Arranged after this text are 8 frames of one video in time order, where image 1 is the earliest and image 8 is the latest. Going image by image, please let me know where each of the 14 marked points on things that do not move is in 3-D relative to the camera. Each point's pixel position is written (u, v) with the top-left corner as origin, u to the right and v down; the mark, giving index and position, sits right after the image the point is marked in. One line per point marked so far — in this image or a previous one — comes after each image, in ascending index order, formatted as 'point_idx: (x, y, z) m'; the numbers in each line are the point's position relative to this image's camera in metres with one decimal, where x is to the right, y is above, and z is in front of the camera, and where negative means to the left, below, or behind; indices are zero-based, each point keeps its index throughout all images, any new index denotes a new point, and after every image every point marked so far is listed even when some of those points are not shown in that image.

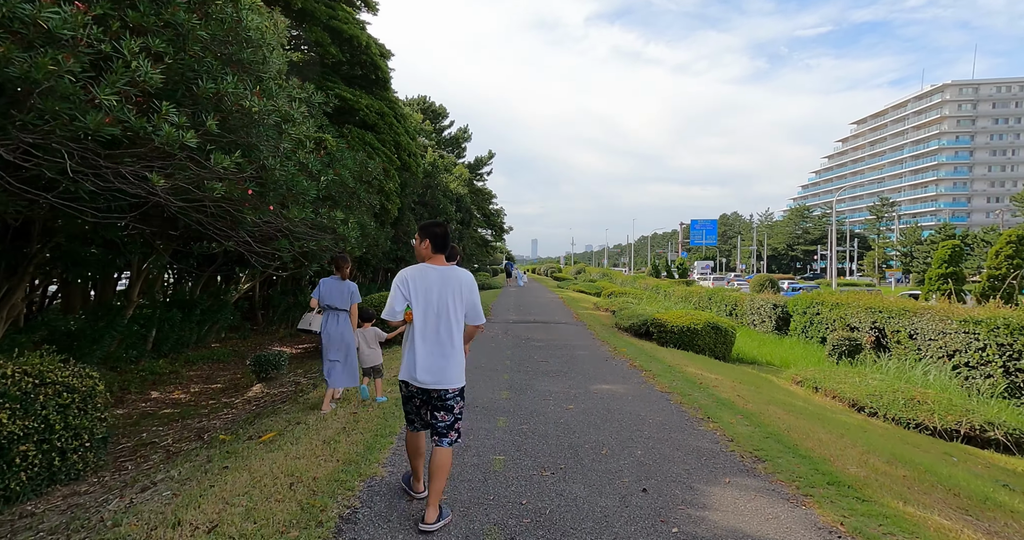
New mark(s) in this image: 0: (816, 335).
0: (+4.9, -1.0, +9.5) m
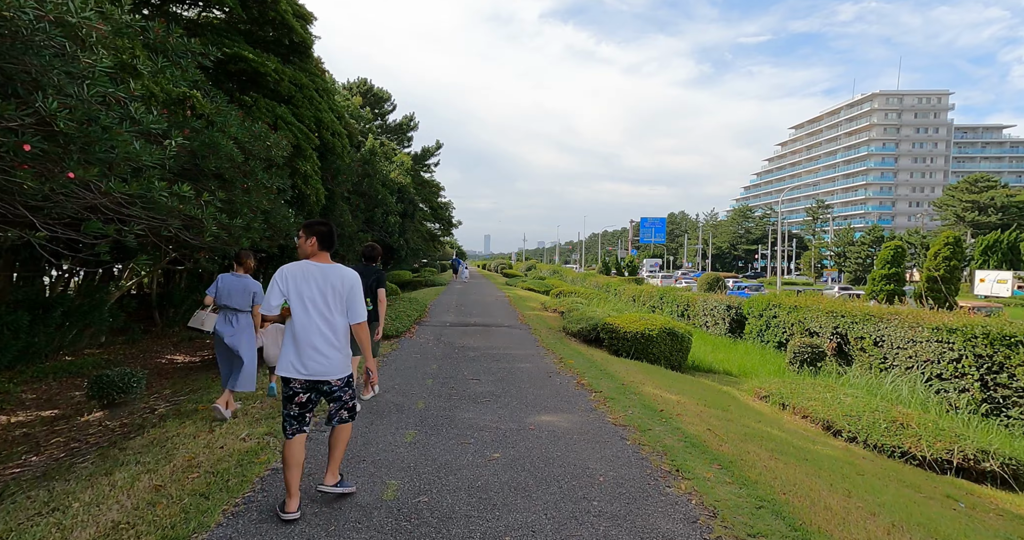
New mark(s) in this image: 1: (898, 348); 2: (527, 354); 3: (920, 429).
0: (+4.0, -1.0, +8.9) m
1: (+4.3, -0.9, +6.5) m
2: (+0.2, -1.0, +6.5) m
3: (+3.2, -1.3, +4.6) m
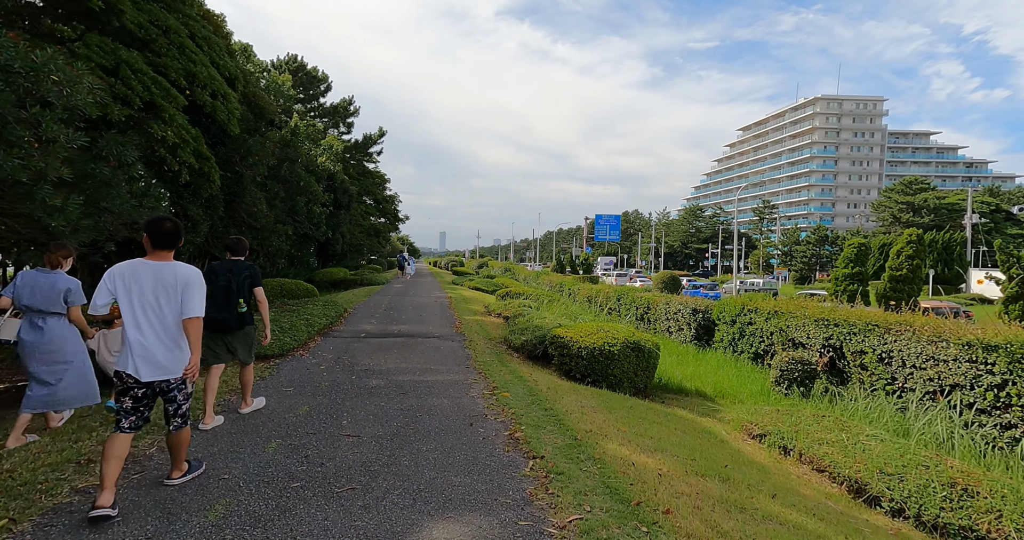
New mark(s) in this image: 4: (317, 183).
0: (+3.1, -1.0, +7.6) m
1: (+3.6, -0.9, +5.2) m
2: (-0.5, -1.0, +4.9) m
3: (+2.7, -1.3, +3.2) m
4: (-5.8, +2.6, +17.3) m
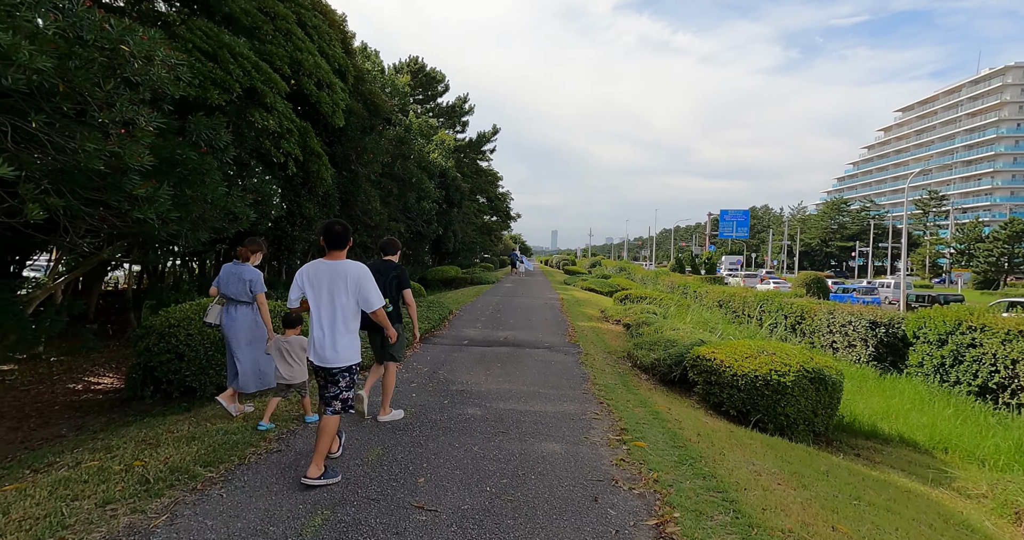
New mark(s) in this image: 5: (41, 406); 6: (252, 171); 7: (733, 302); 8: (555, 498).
0: (+4.4, -1.1, +5.7) m
1: (+4.5, -0.9, +3.3) m
2: (+0.3, -1.0, +3.7) m
3: (+3.2, -1.3, +1.5) m
4: (-2.4, +2.6, +16.9) m
5: (-7.3, -2.1, +9.0) m
6: (-4.2, +1.6, +9.5) m
7: (+4.0, -0.6, +10.4) m
8: (+0.2, -1.0, +2.6) m
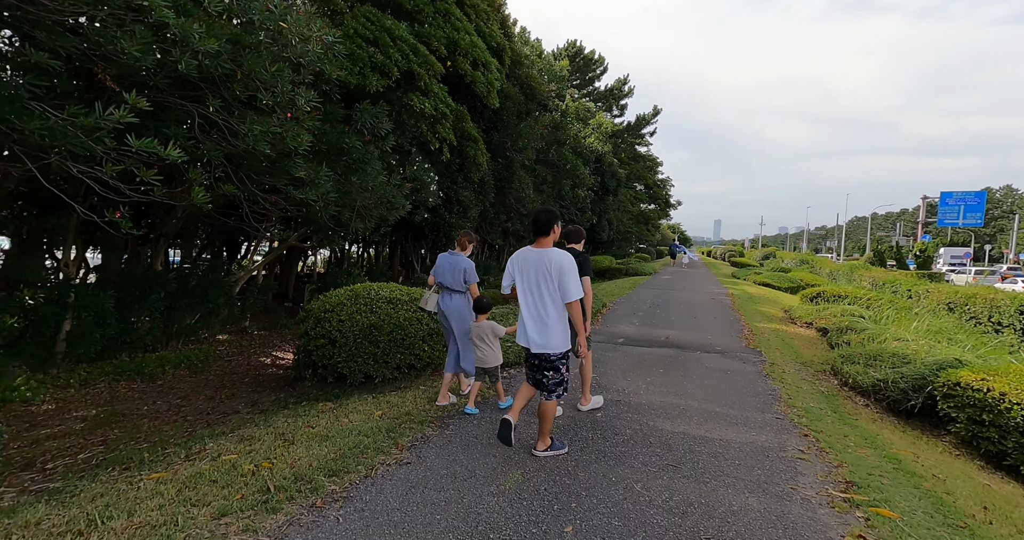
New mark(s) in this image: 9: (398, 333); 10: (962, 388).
0: (+5.7, -1.1, +3.6) m
1: (+5.1, -0.9, +1.3) m
2: (+1.2, -0.9, +2.8) m
3: (+3.4, -1.3, -0.1) m
4: (+2.0, +2.9, +16.2) m
5: (-4.8, -1.8, +9.9) m
6: (-1.7, +1.9, +9.5) m
7: (+6.5, -0.5, +8.3) m
8: (+0.8, -1.0, +1.7) m
9: (-1.4, -0.8, +6.9) m
10: (+2.6, -0.7, +3.3) m
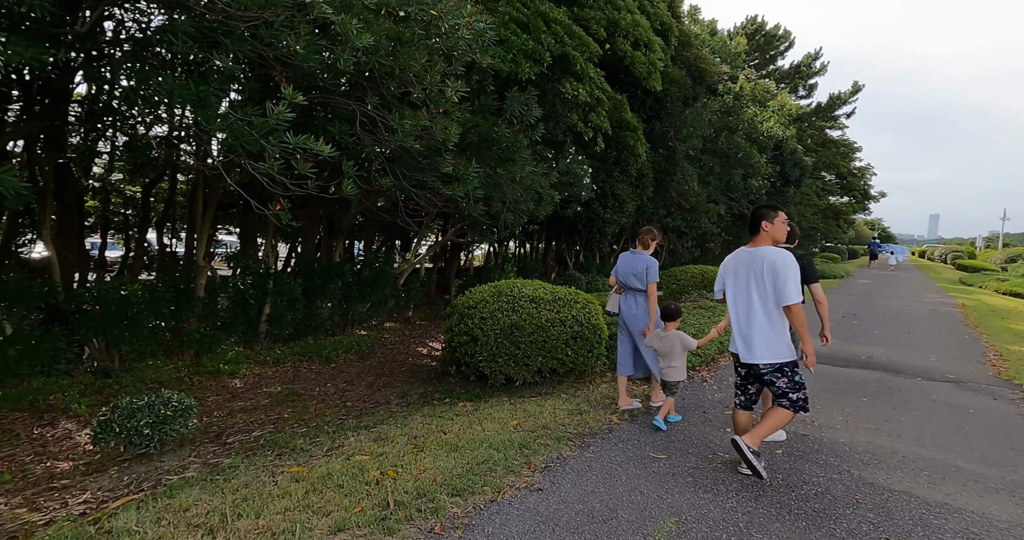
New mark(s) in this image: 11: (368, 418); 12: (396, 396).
0: (+6.2, -1.2, +1.4) m
1: (+5.0, -1.0, -0.7) m
2: (+1.7, -1.0, +1.8) m
3: (+3.0, -1.4, -1.5) m
4: (+6.2, +2.9, +14.4) m
5: (-2.2, -1.7, +10.3) m
6: (+0.8, +1.9, +9.0) m
7: (+8.3, -0.6, +5.7) m
8: (+1.0, -1.0, +0.9) m
9: (+0.3, -0.7, +6.5) m
10: (+3.2, -0.7, +1.9) m
11: (-1.5, -1.6, +6.3) m
12: (-1.6, -1.7, +7.8) m
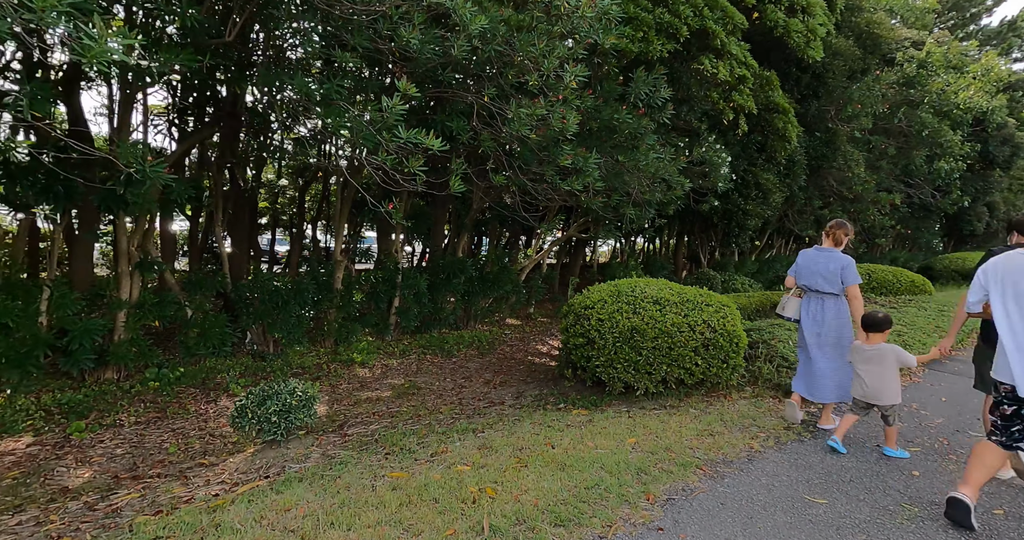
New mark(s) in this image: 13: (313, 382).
0: (+6.2, -1.2, -0.4) m
1: (+4.6, -1.1, -2.2) m
2: (+1.9, -1.0, +1.0) m
3: (+2.4, -1.4, -2.6) m
4: (+9.0, +3.0, +12.3) m
5: (-0.1, -1.6, +10.0) m
6: (+2.6, +2.0, +8.2) m
7: (+9.2, -0.6, +3.3) m
8: (+1.0, -1.0, +0.2) m
9: (+1.5, -0.7, +5.8) m
10: (+3.4, -0.7, +0.8) m
11: (-0.3, -1.6, +6.0) m
12: (0.0, -1.6, +7.5) m
13: (-3.0, -1.7, +8.6) m
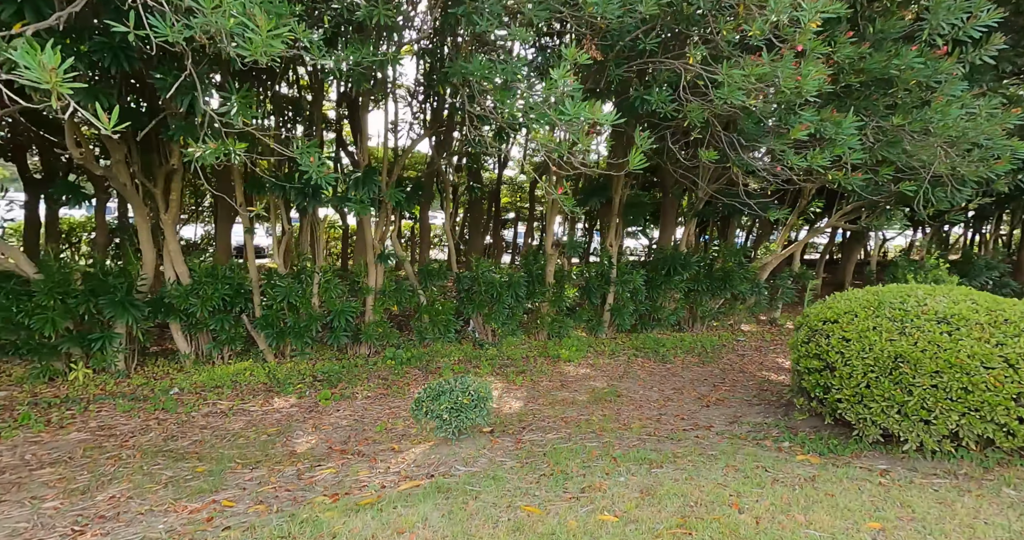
0: (+4.5, -1.4, -3.6) m
1: (+2.3, -1.3, -4.6) m
2: (+1.2, -1.1, -0.6) m
3: (+0.2, -1.6, -4.0) m
4: (+12.5, +2.8, +6.5) m
5: (+3.3, -1.6, +8.5) m
6: (+5.0, +1.9, +5.6) m
7: (+8.8, -0.9, -1.6) m
8: (+0.1, -1.1, -0.9) m
9: (+2.9, -0.7, +4.0) m
10: (+2.5, -0.9, -1.4) m
11: (+1.4, -1.5, +5.0) m
12: (+2.3, -1.6, +6.2) m
13: (+0.1, -1.5, +8.4) m
